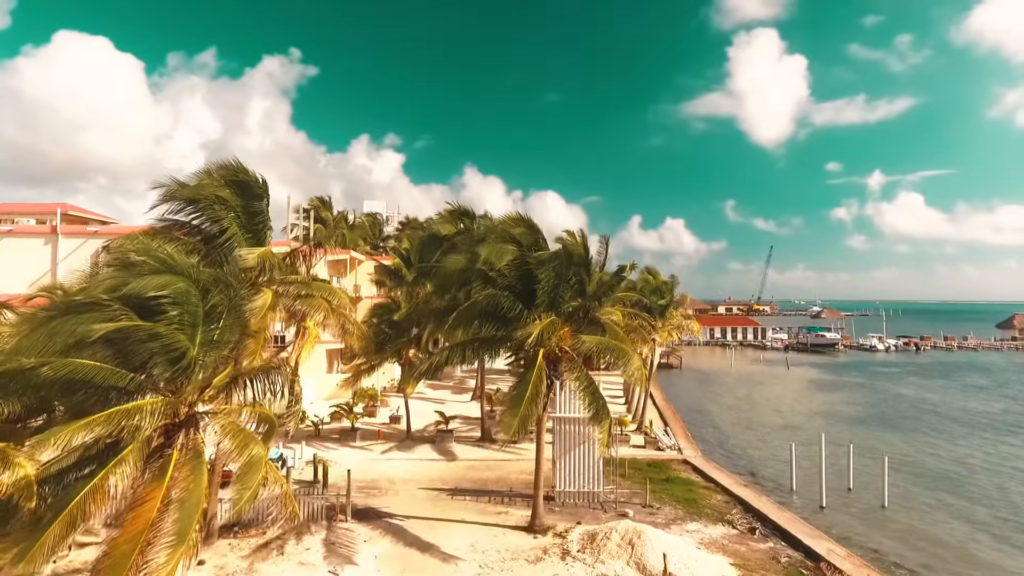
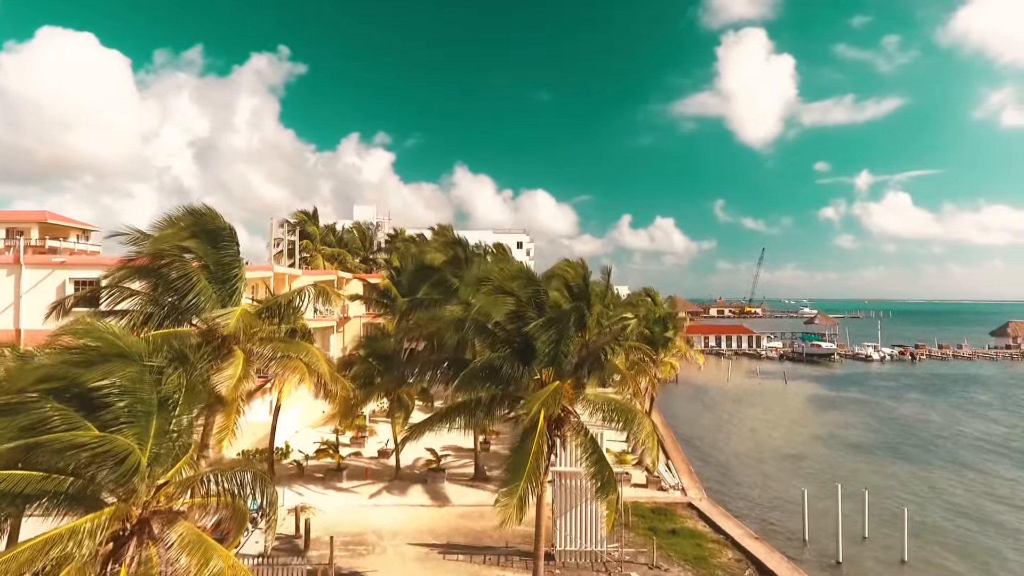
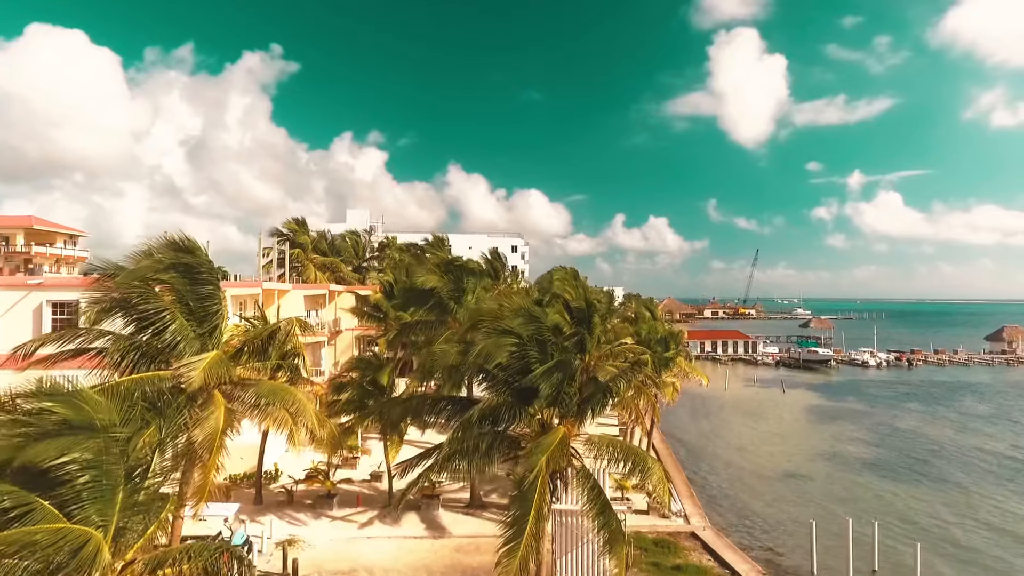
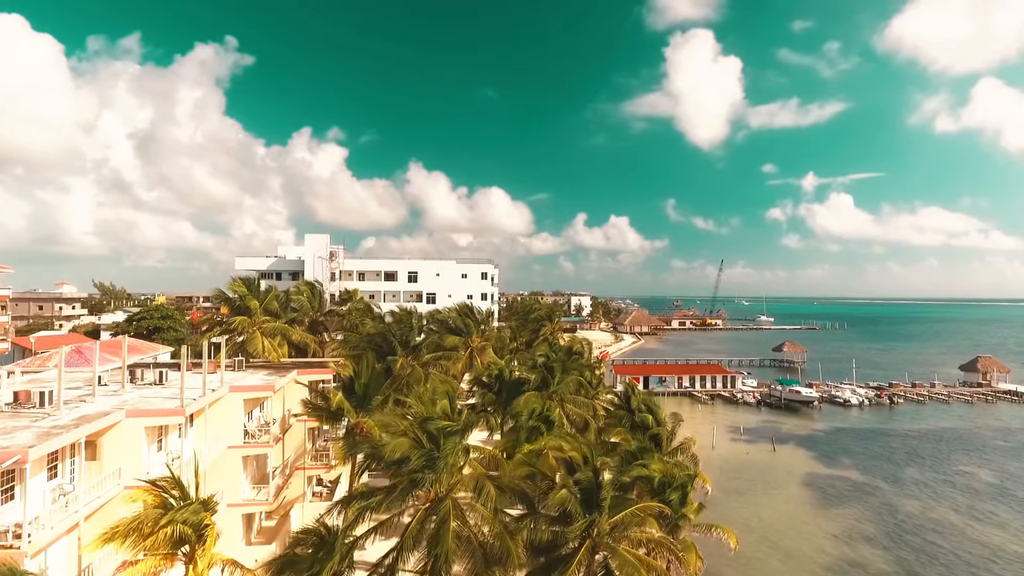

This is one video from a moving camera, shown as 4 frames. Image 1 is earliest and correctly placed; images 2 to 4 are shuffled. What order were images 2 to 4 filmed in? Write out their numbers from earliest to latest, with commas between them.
2, 3, 4
